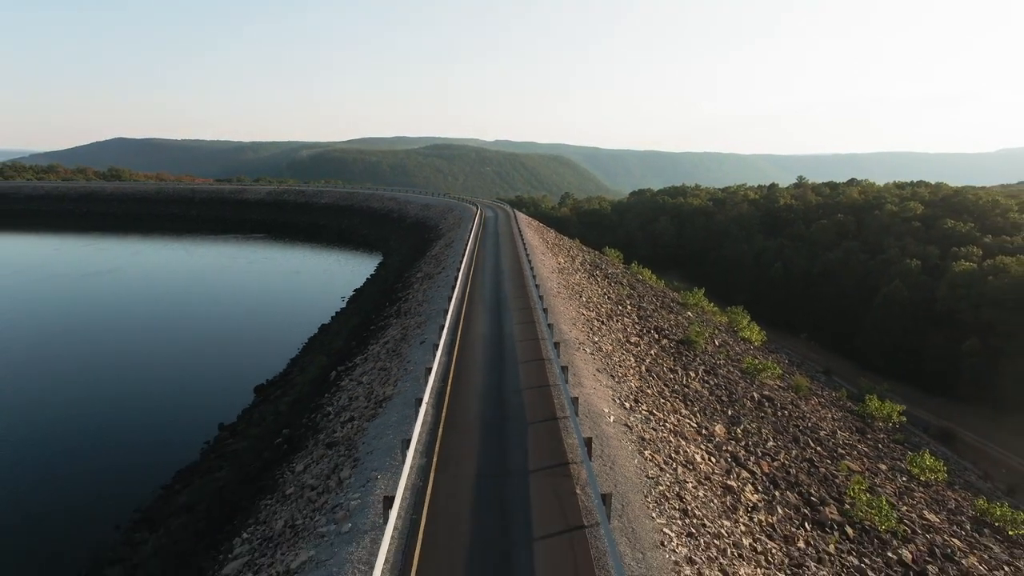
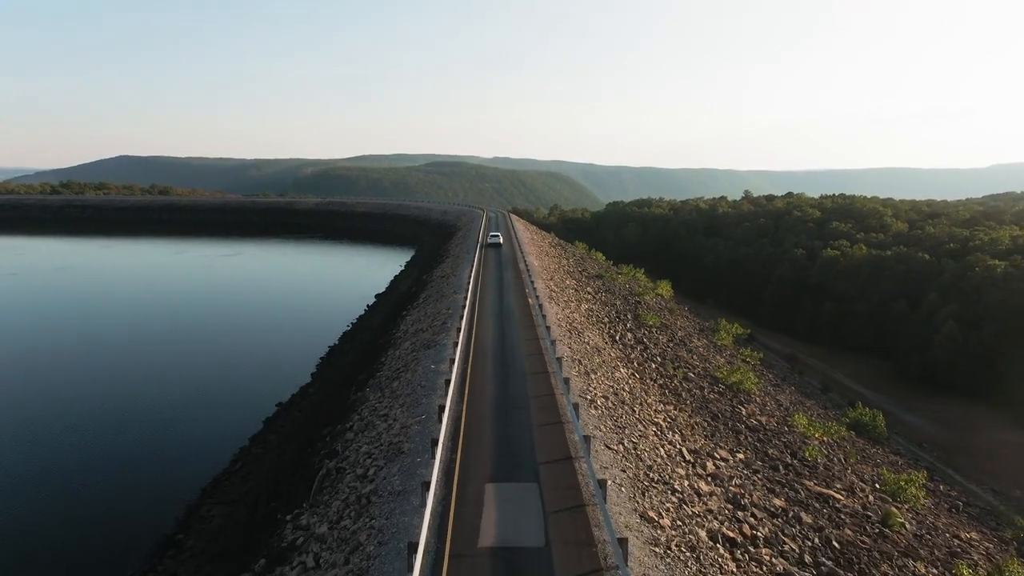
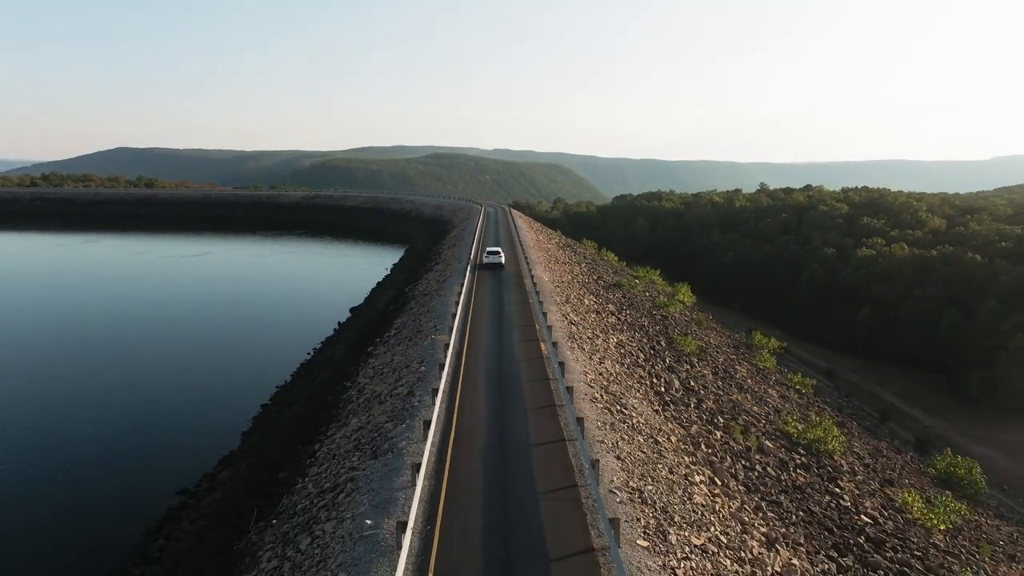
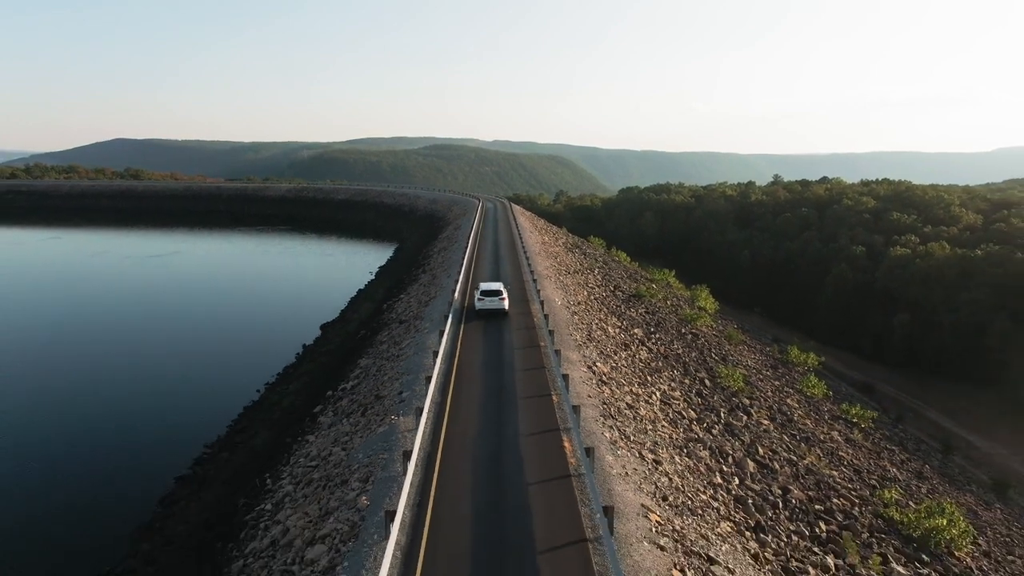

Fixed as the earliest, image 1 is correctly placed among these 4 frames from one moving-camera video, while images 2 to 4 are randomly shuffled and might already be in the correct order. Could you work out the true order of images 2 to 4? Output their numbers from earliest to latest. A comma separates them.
4, 3, 2
